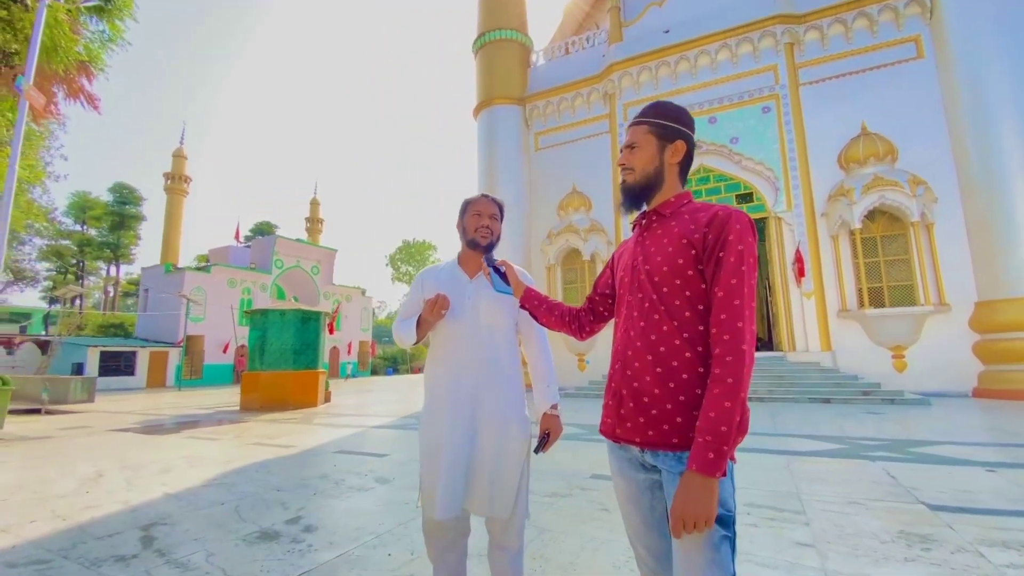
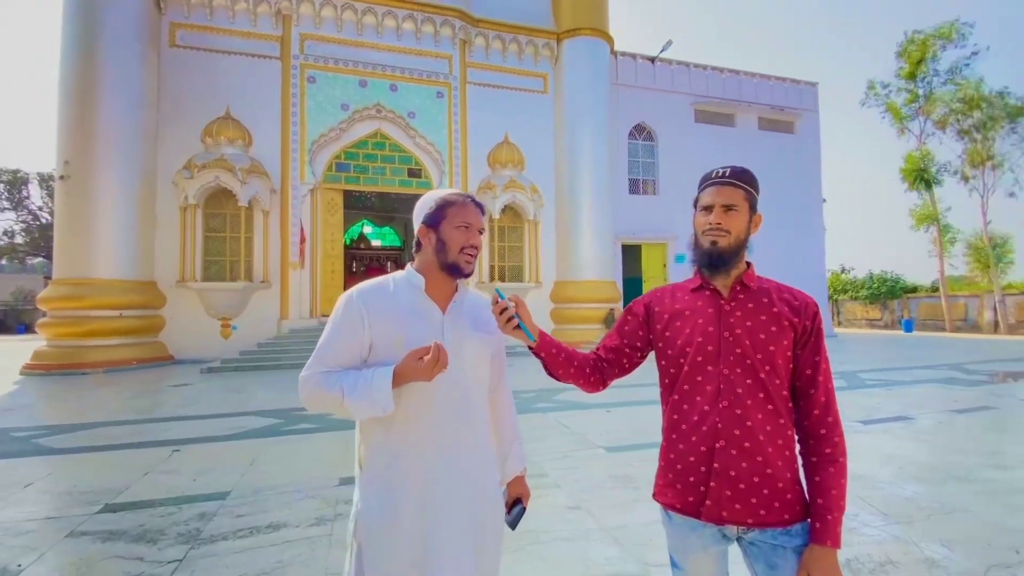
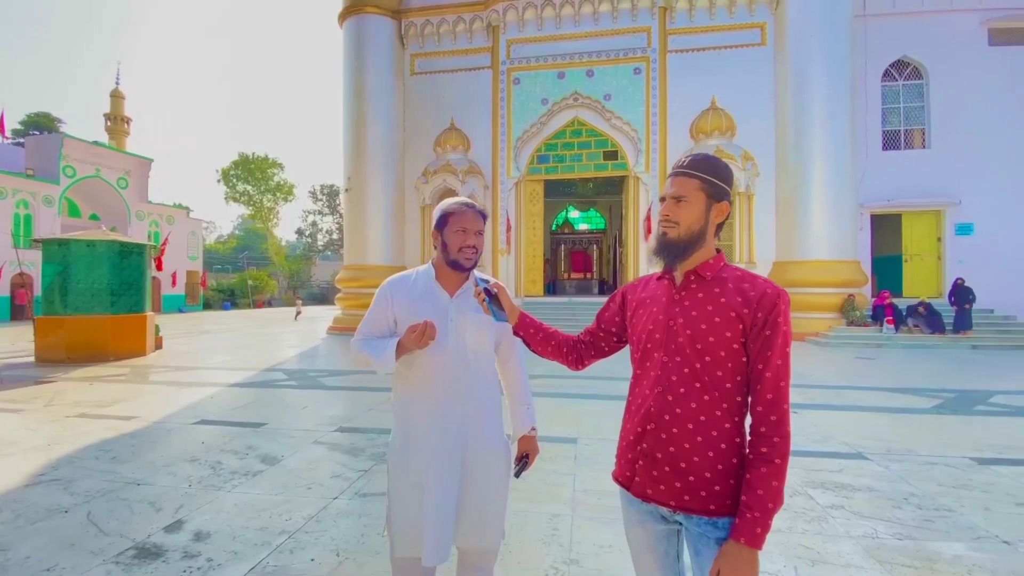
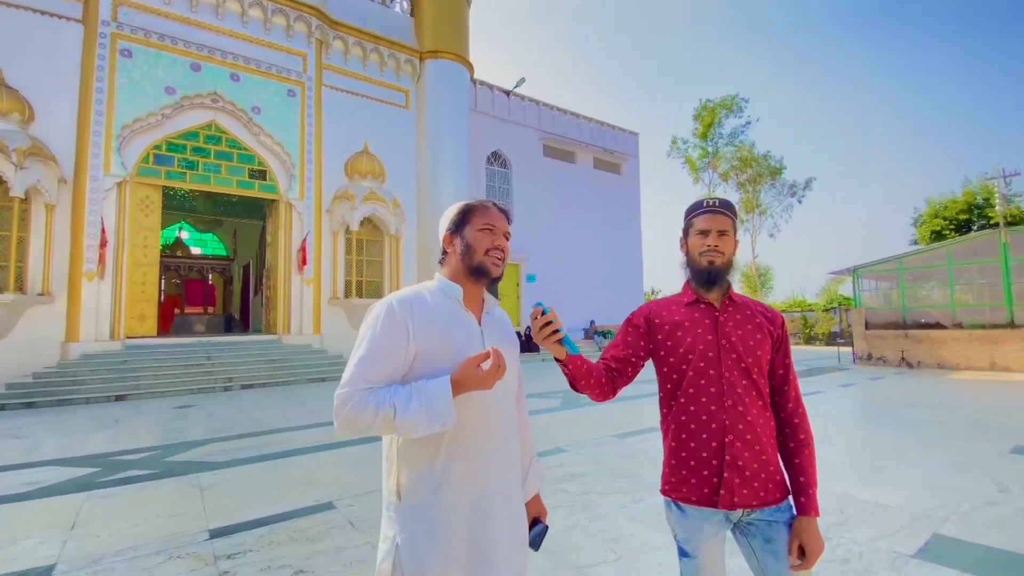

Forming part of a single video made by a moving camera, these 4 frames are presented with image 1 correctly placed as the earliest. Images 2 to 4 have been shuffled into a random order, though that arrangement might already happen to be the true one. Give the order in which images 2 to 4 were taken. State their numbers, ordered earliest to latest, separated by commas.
3, 2, 4
